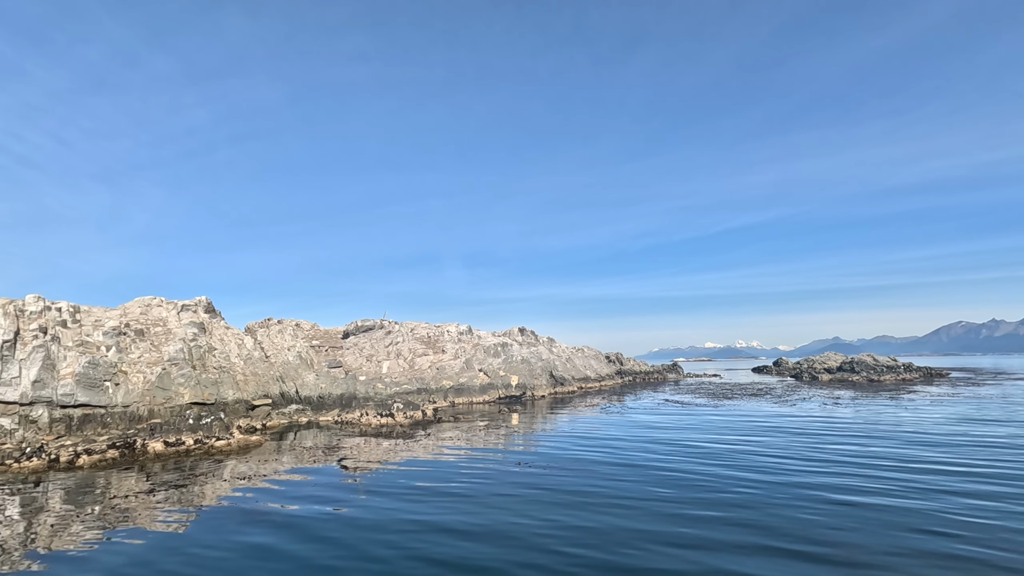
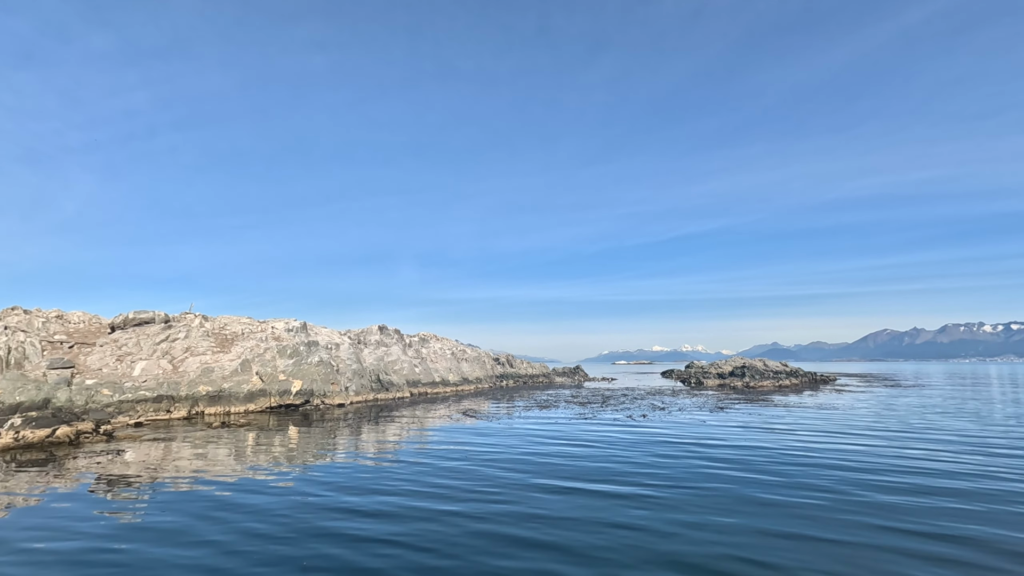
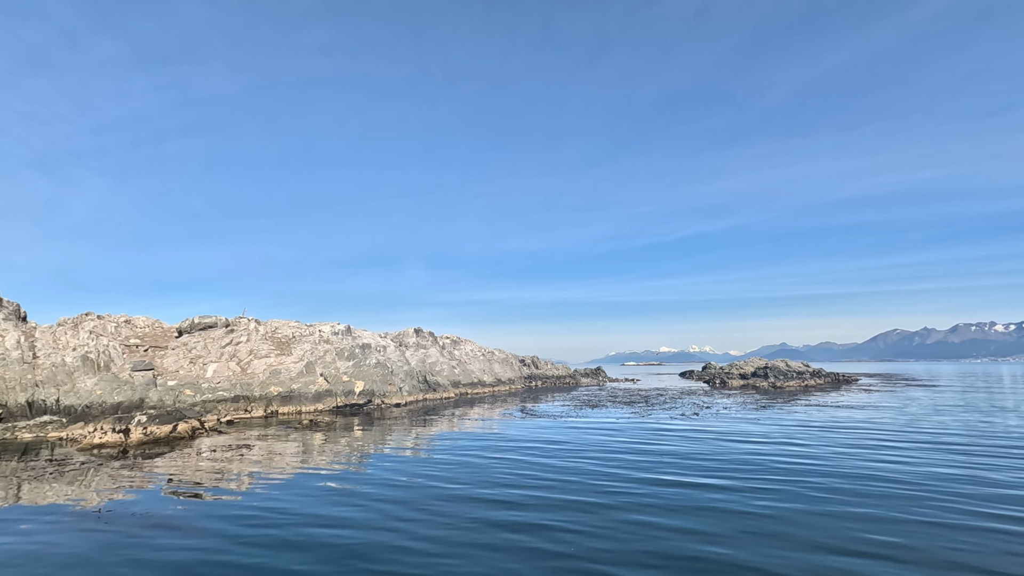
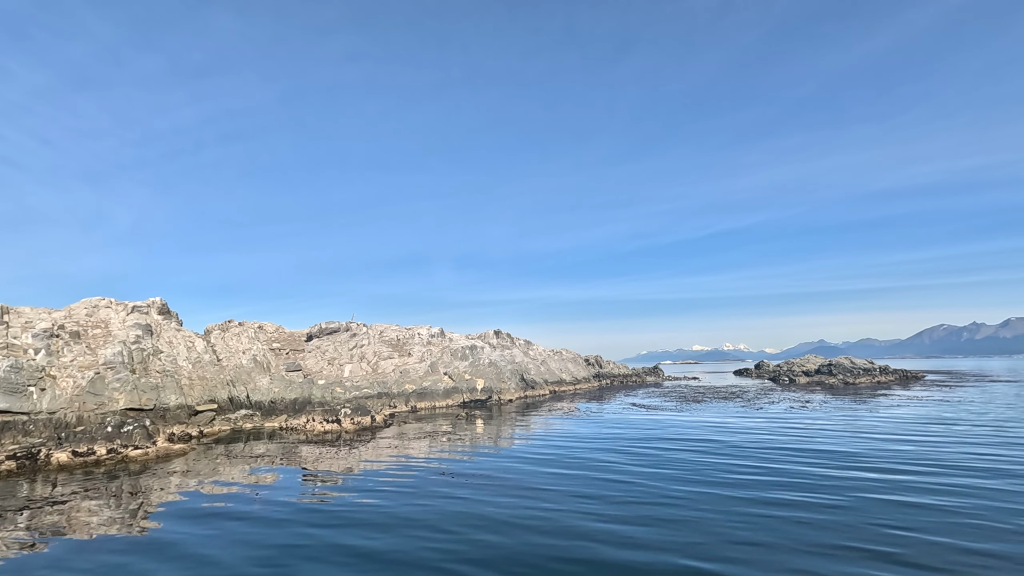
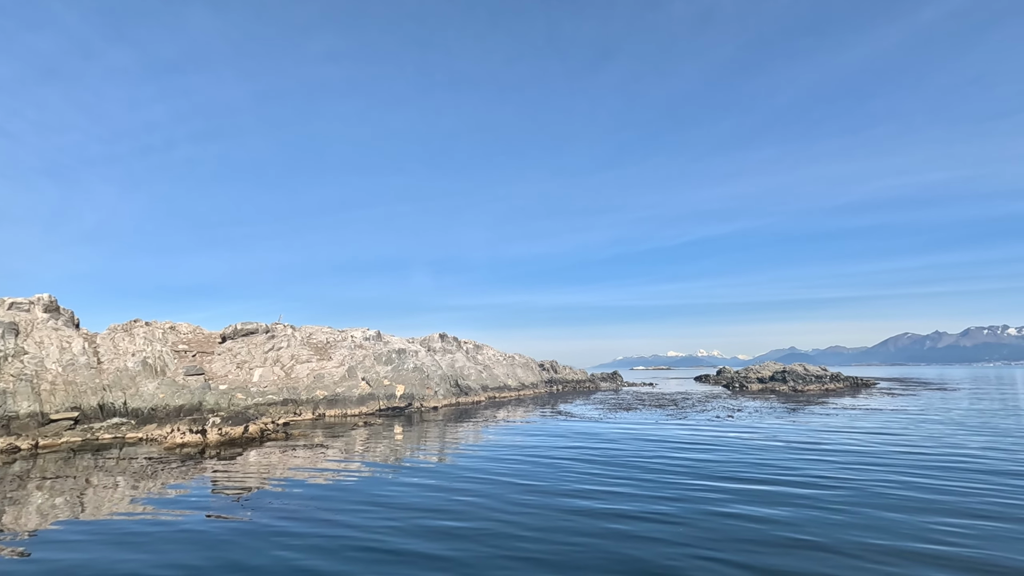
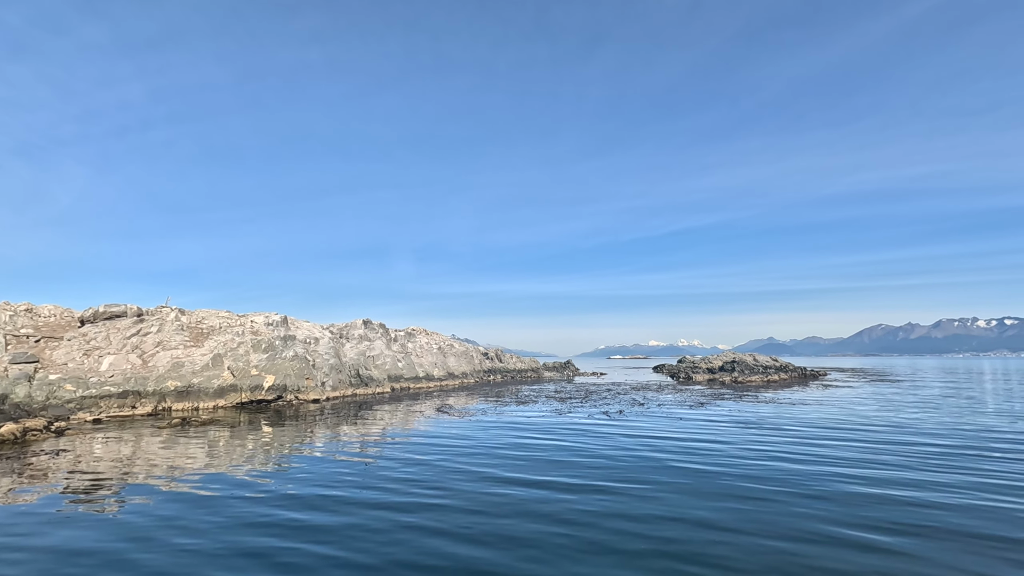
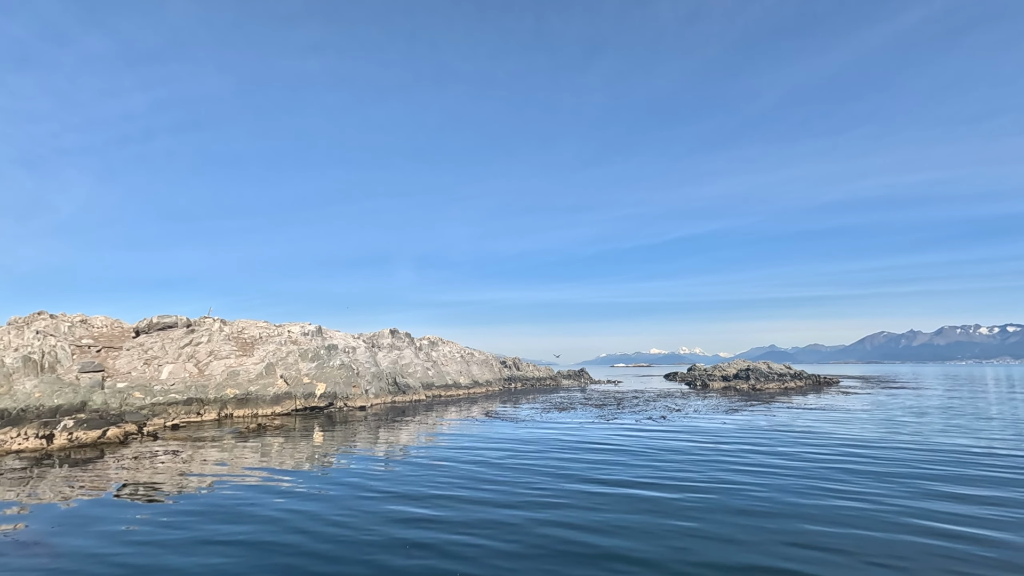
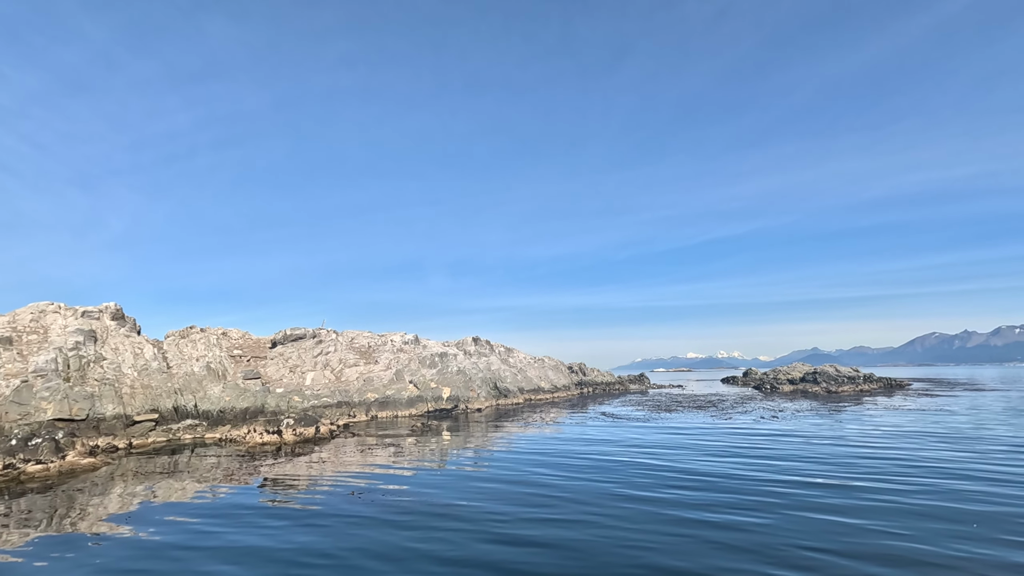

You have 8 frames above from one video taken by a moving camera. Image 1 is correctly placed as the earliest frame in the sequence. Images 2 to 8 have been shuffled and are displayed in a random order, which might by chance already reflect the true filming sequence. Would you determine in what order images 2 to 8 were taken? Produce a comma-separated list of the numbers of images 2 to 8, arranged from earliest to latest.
4, 8, 5, 3, 7, 2, 6
